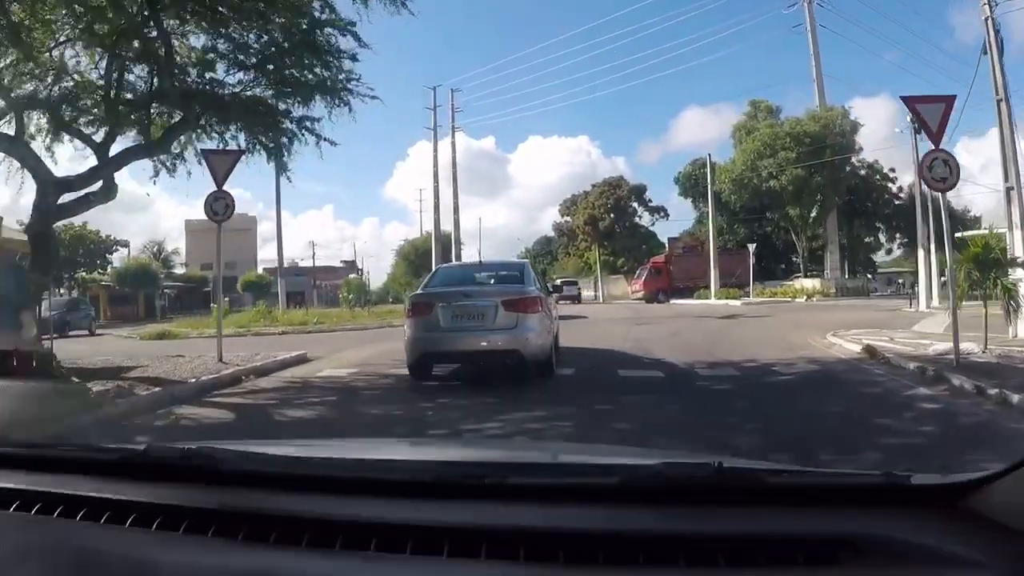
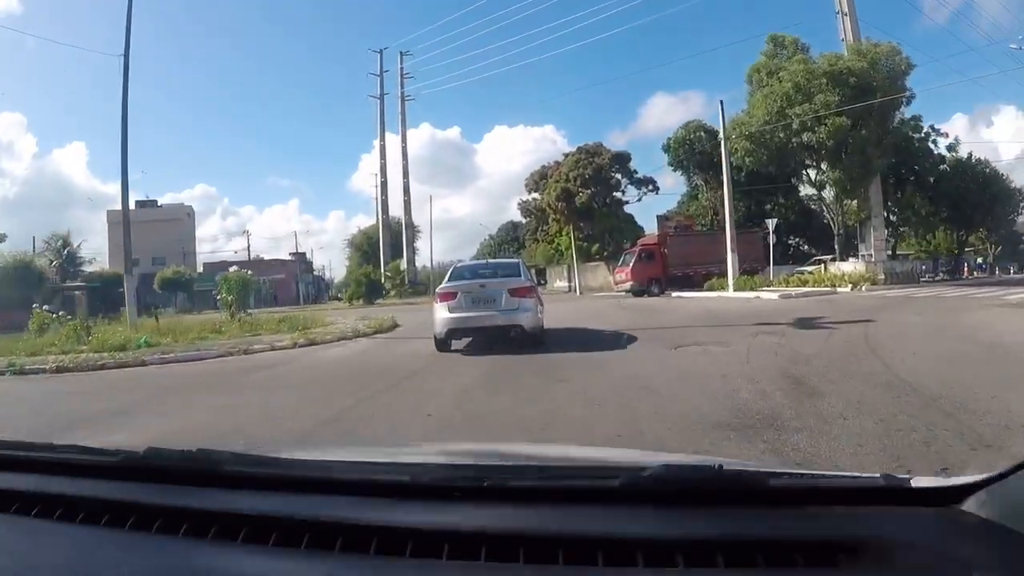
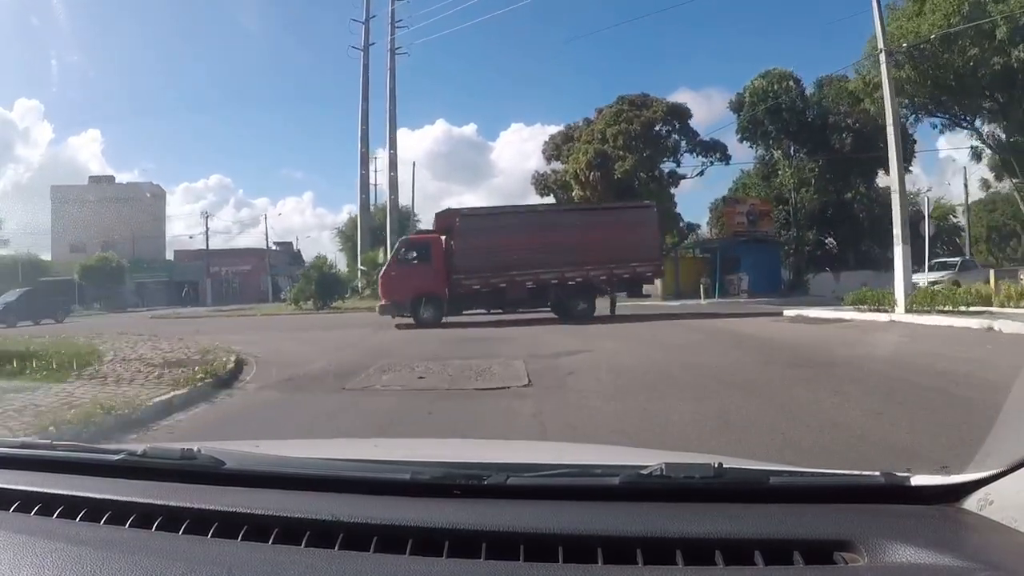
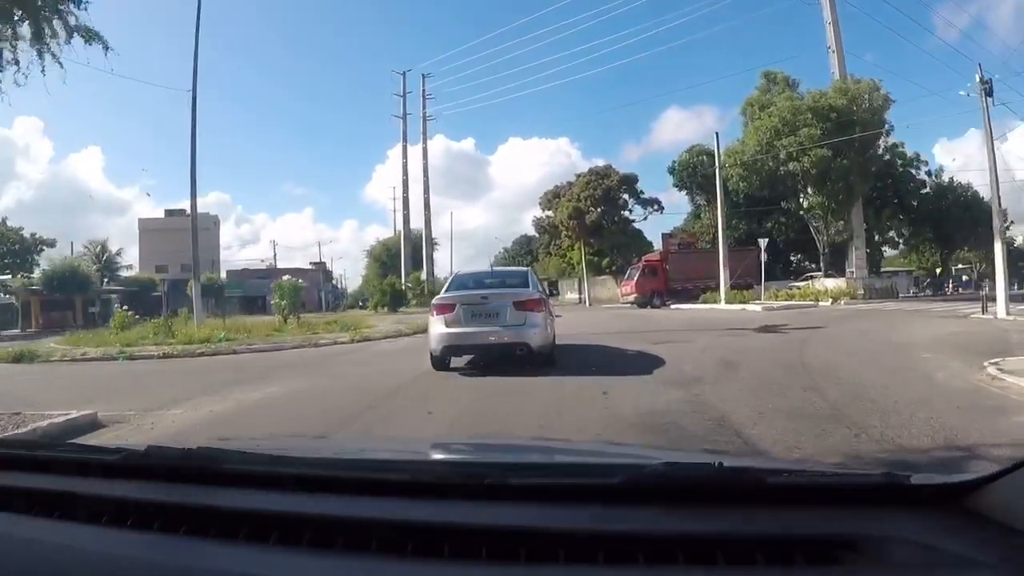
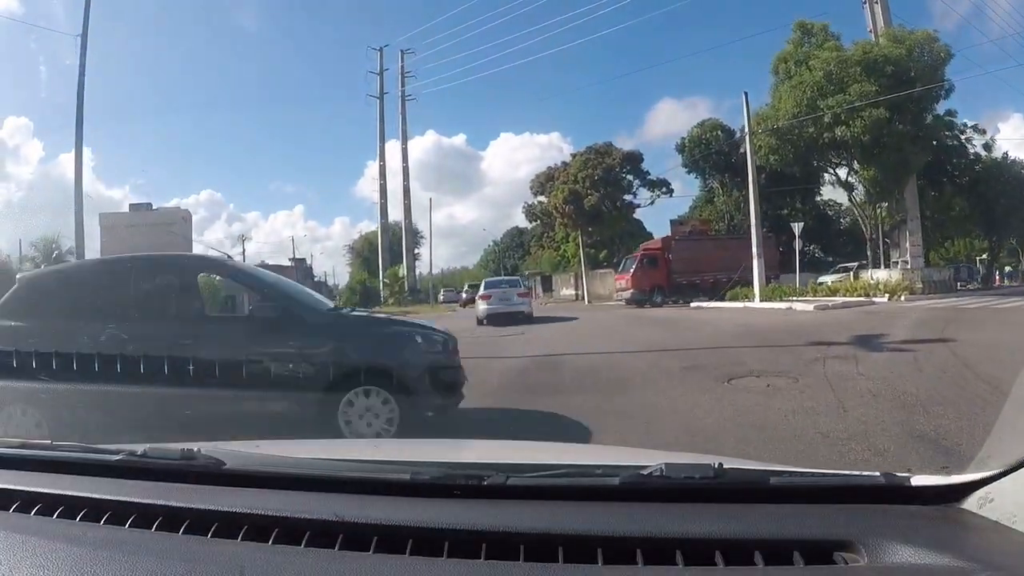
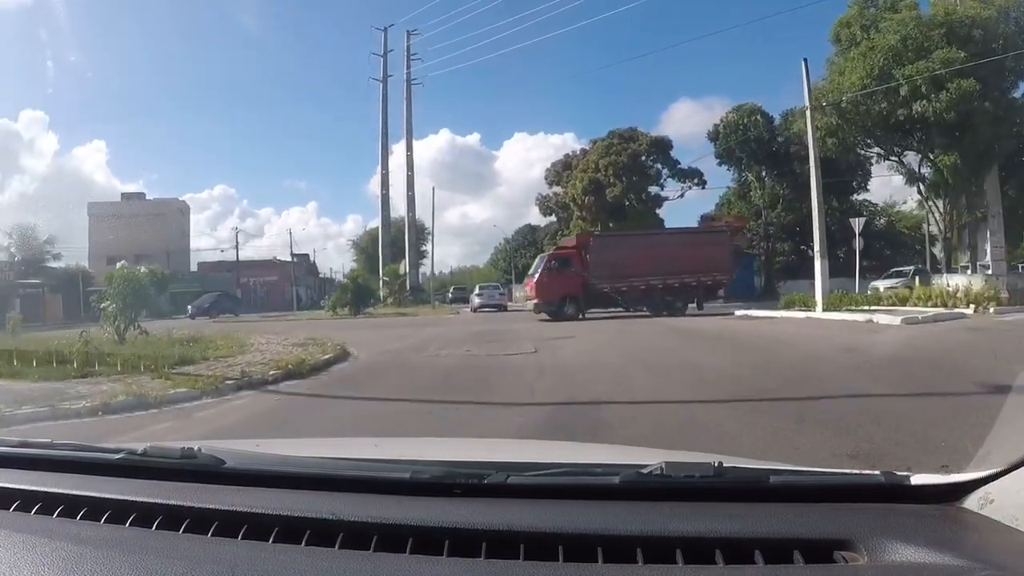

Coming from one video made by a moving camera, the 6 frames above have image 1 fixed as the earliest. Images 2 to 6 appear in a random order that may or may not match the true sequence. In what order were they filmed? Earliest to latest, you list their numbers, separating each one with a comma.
4, 2, 5, 6, 3
